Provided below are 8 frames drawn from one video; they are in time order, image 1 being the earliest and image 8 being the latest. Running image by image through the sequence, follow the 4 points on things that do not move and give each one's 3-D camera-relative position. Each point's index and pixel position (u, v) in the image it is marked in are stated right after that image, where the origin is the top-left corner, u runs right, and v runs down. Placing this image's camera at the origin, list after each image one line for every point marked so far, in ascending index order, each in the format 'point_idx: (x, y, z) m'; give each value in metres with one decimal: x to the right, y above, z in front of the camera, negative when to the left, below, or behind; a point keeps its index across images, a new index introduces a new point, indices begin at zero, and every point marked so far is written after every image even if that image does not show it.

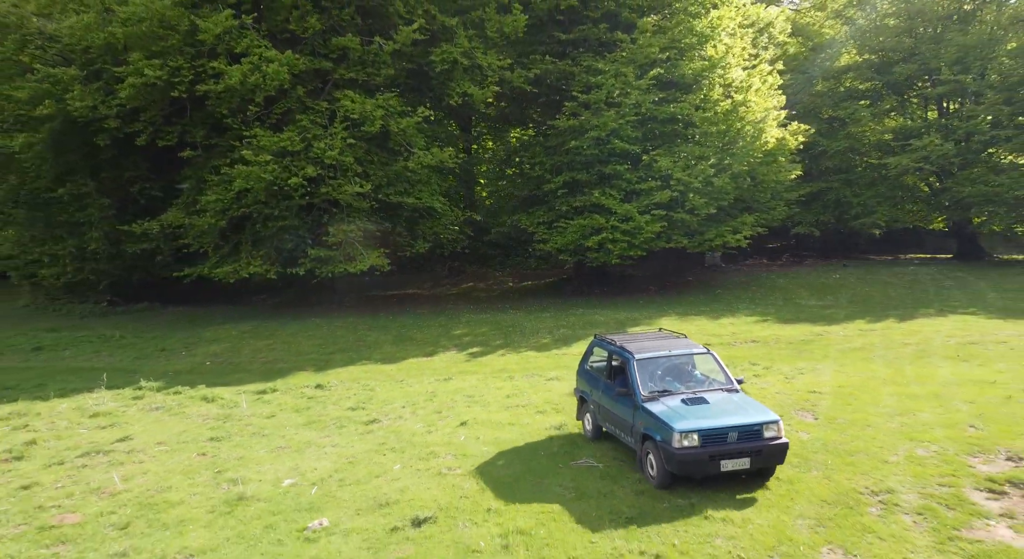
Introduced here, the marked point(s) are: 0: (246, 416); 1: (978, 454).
0: (-4.5, -2.2, +11.3) m
1: (+5.1, -1.9, +7.0) m
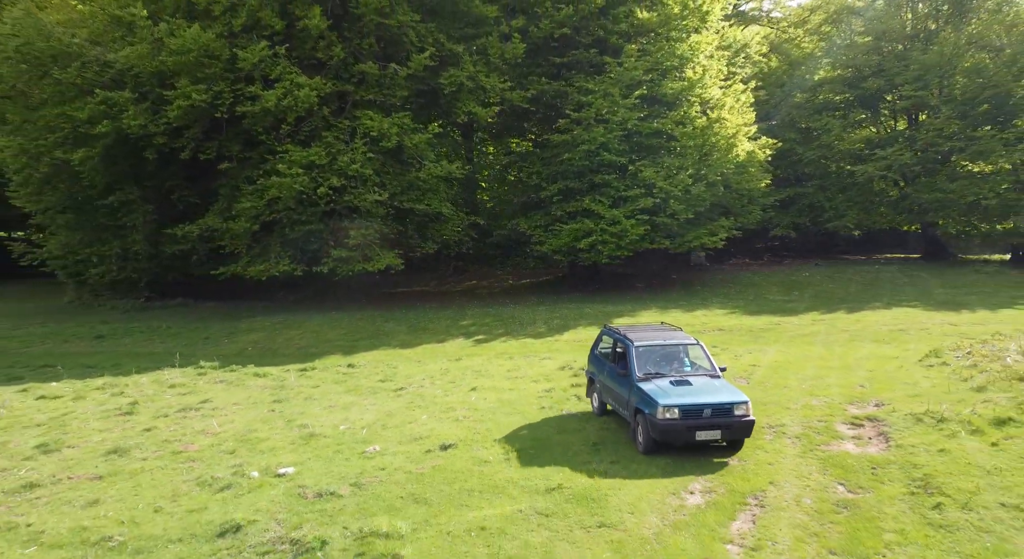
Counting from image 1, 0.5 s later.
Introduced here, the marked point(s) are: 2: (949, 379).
0: (-4.5, -2.2, +14.0) m
1: (+5.1, -1.9, +9.7) m
2: (+7.1, -1.6, +10.7) m
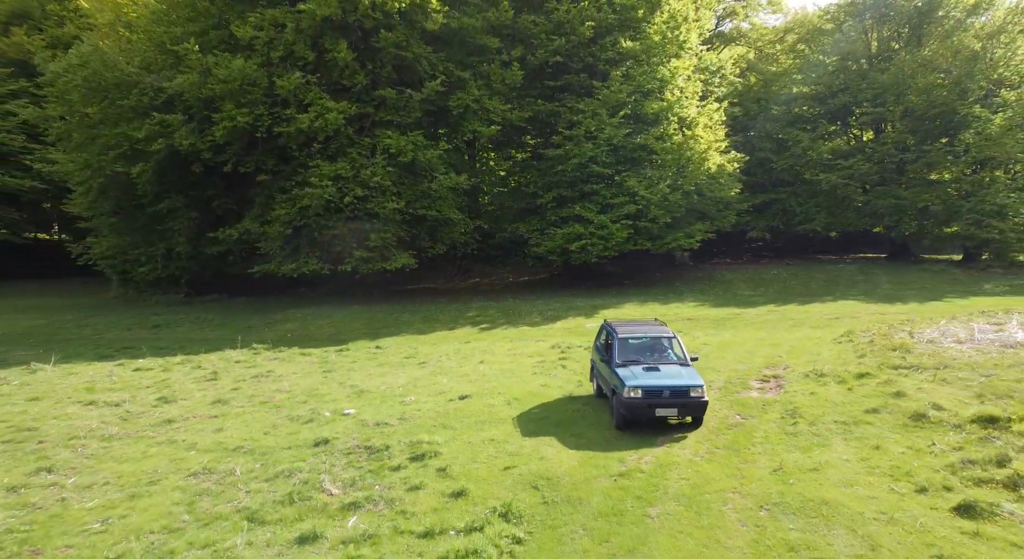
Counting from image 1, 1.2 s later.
0: (-4.5, -2.1, +17.3) m
1: (+5.1, -1.8, +13.0) m
2: (+7.1, -1.5, +14.1) m
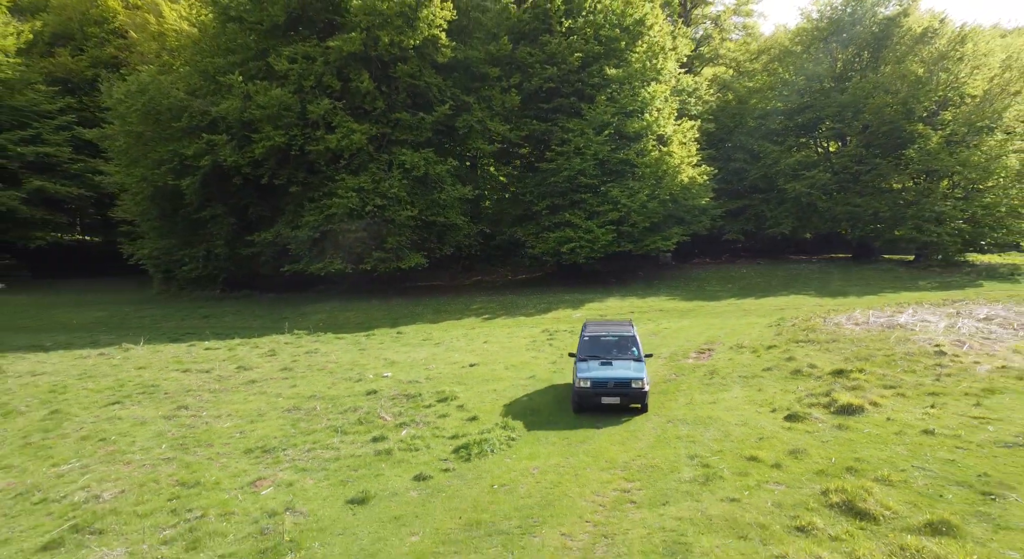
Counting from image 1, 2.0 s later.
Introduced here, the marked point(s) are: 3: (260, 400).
0: (-4.6, -2.0, +21.3) m
1: (+5.0, -1.7, +17.0) m
2: (+7.1, -1.4, +18.1) m
3: (-5.2, -2.5, +13.9) m
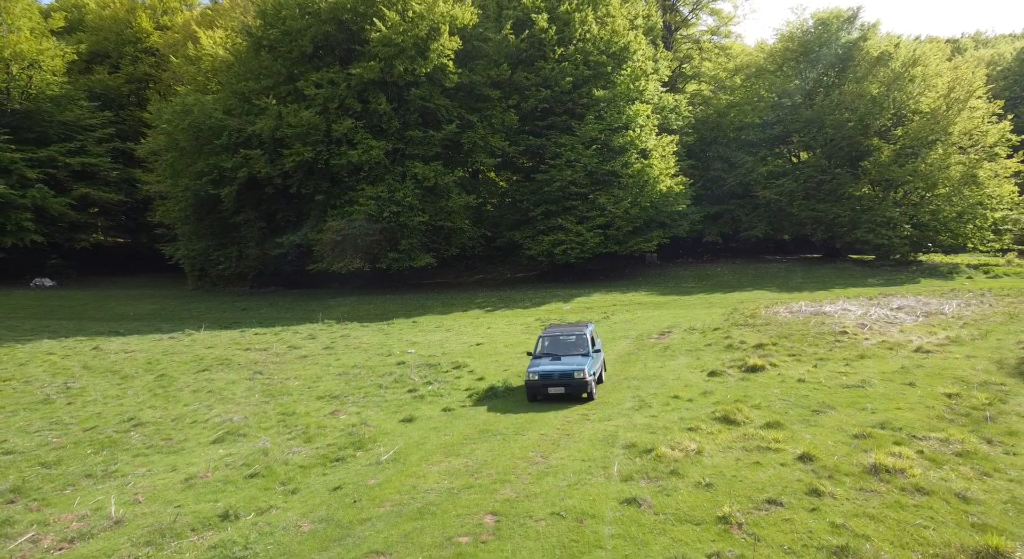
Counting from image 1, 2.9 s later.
0: (-4.6, -1.8, +25.4) m
1: (+4.9, -1.5, +21.1) m
2: (+7.0, -1.3, +22.2) m
3: (-5.3, -2.4, +18.0) m
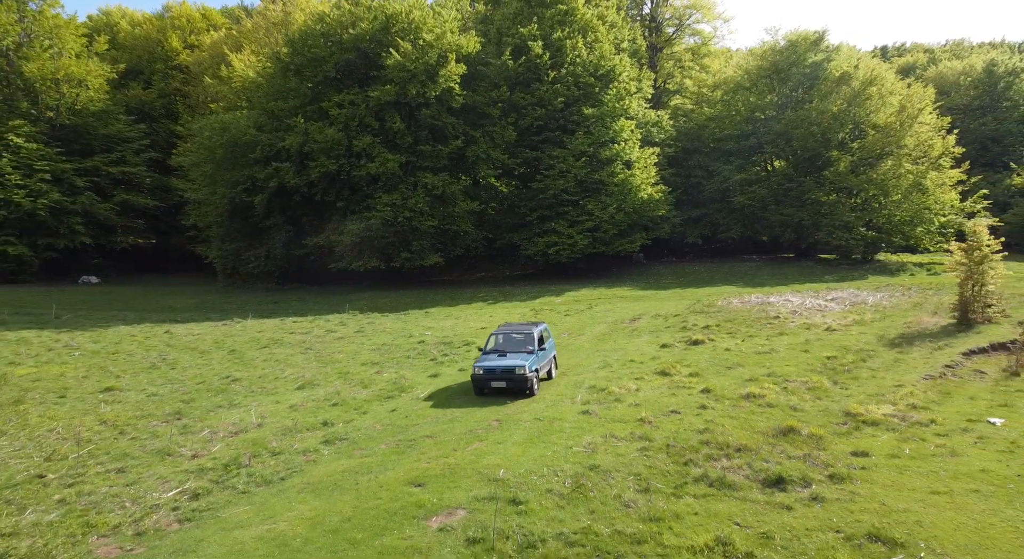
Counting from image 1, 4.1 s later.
0: (-4.7, -1.7, +29.9) m
1: (+4.9, -1.4, +25.6) m
2: (+6.9, -1.1, +26.6) m
3: (-5.4, -2.2, +22.4) m
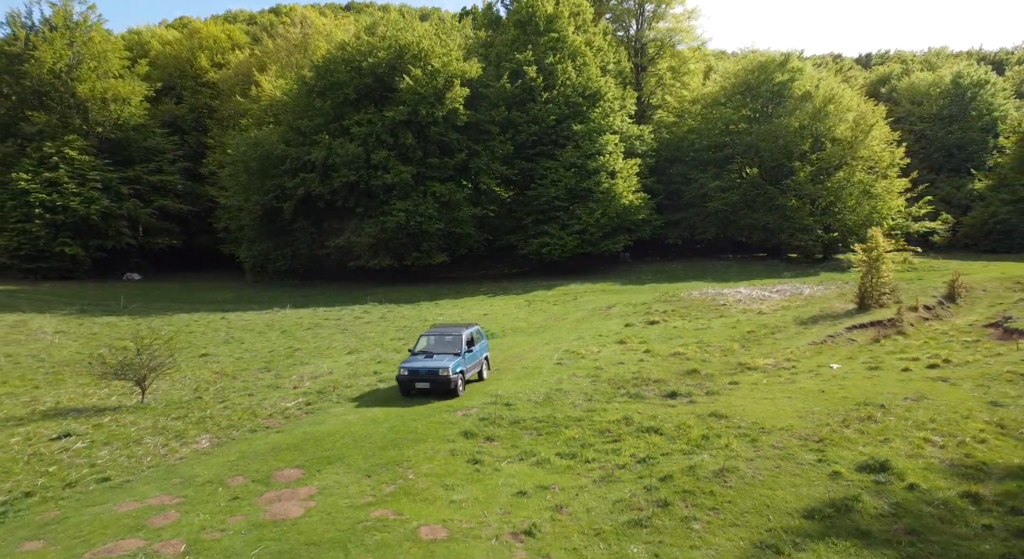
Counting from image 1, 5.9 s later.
0: (-4.8, -1.4, +35.1) m
1: (+4.7, -1.2, +30.8) m
2: (+6.8, -0.9, +31.9) m
3: (-5.5, -2.0, +27.7) m
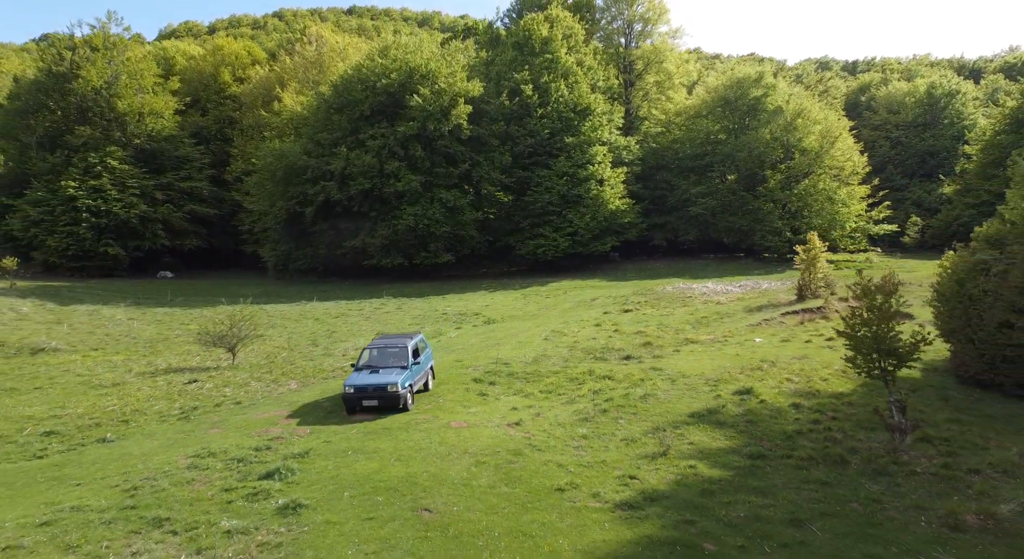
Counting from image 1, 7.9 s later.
0: (-4.9, -1.3, +40.0) m
1: (+4.6, -1.0, +35.7) m
2: (+6.7, -0.7, +36.8) m
3: (-5.6, -1.8, +32.5) m
